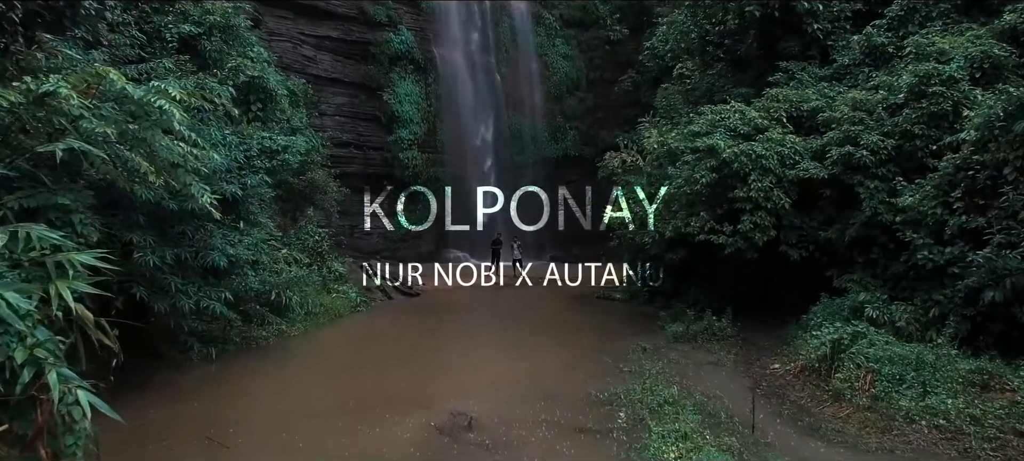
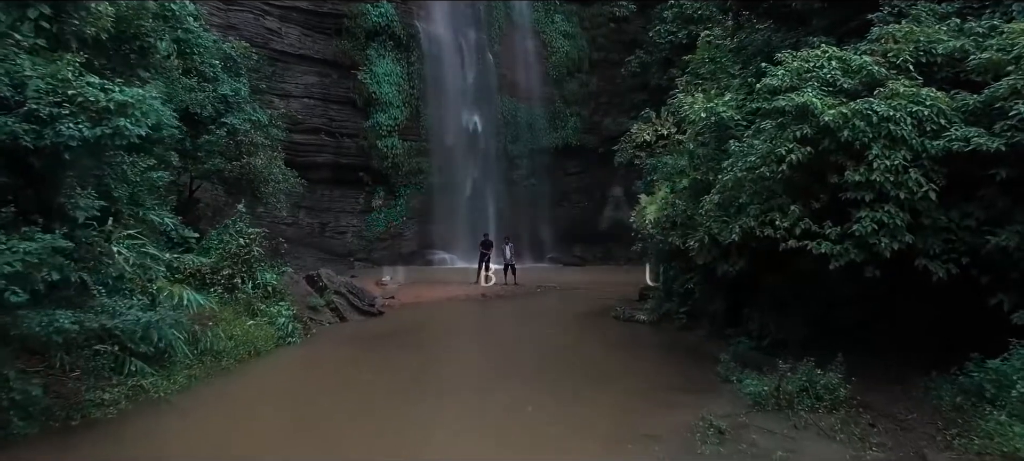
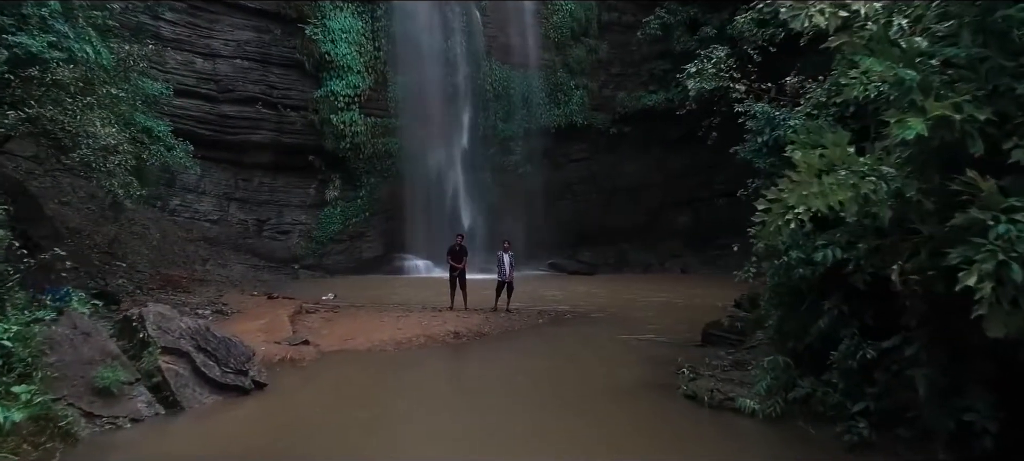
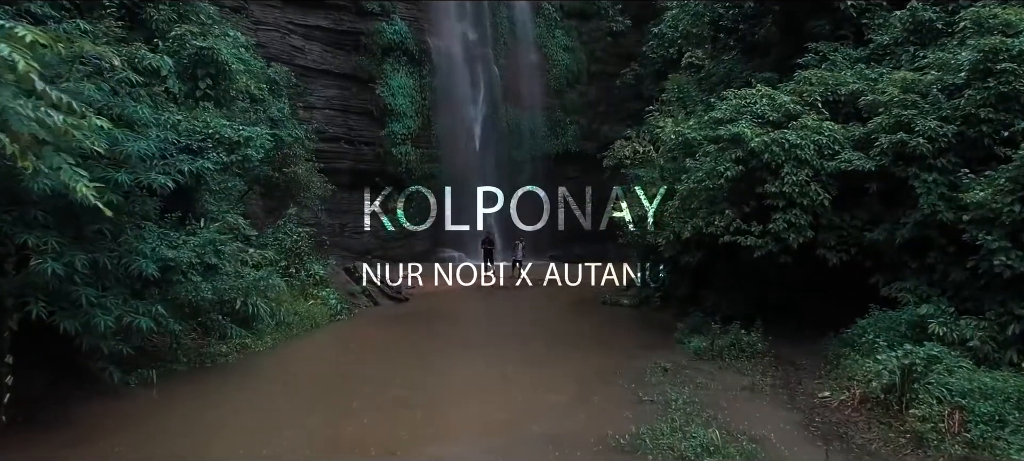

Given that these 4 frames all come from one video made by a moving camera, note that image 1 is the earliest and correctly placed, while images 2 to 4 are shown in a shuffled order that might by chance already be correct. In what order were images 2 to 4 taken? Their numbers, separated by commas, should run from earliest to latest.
4, 2, 3
